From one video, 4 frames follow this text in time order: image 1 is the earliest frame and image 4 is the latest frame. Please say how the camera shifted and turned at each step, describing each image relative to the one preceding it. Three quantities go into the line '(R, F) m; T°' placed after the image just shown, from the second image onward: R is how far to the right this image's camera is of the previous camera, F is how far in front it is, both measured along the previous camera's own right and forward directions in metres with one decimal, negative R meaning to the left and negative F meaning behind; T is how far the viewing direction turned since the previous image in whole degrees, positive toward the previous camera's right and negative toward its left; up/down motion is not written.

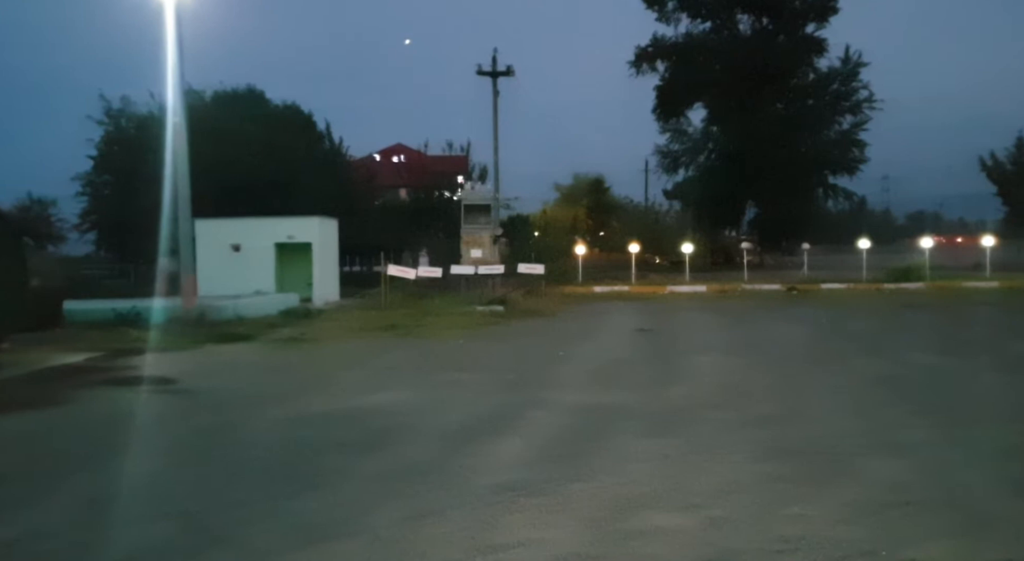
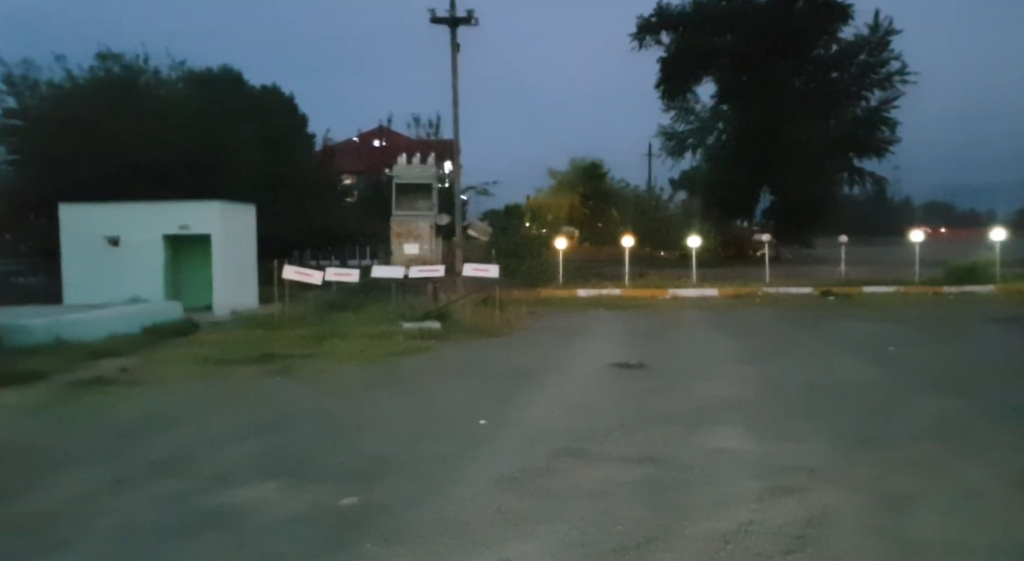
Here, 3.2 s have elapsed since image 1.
(+1.3, +7.2) m; 0°
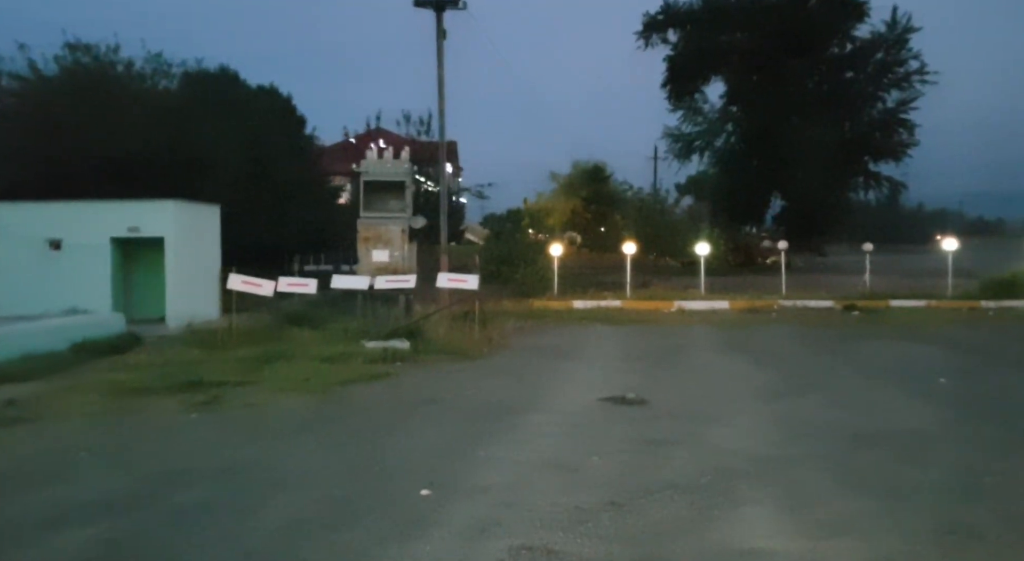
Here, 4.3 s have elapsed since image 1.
(+0.4, +2.7) m; 0°
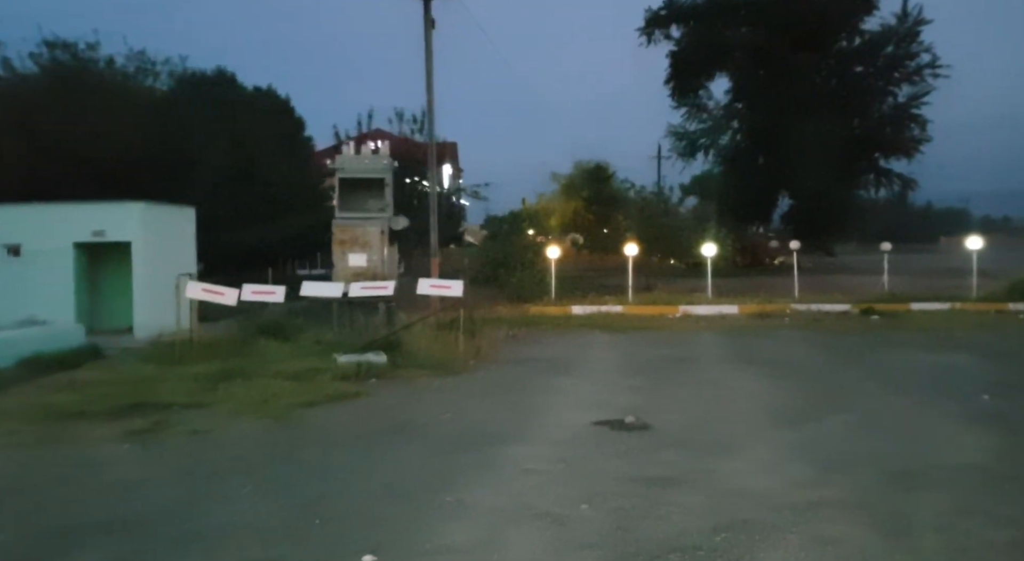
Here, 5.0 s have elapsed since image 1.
(+0.3, +1.6) m; 0°
